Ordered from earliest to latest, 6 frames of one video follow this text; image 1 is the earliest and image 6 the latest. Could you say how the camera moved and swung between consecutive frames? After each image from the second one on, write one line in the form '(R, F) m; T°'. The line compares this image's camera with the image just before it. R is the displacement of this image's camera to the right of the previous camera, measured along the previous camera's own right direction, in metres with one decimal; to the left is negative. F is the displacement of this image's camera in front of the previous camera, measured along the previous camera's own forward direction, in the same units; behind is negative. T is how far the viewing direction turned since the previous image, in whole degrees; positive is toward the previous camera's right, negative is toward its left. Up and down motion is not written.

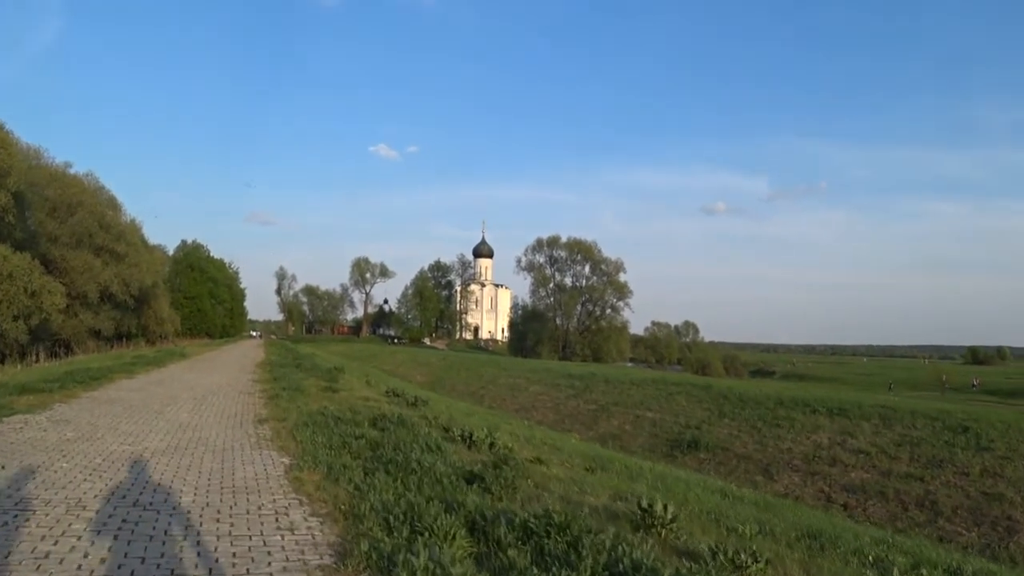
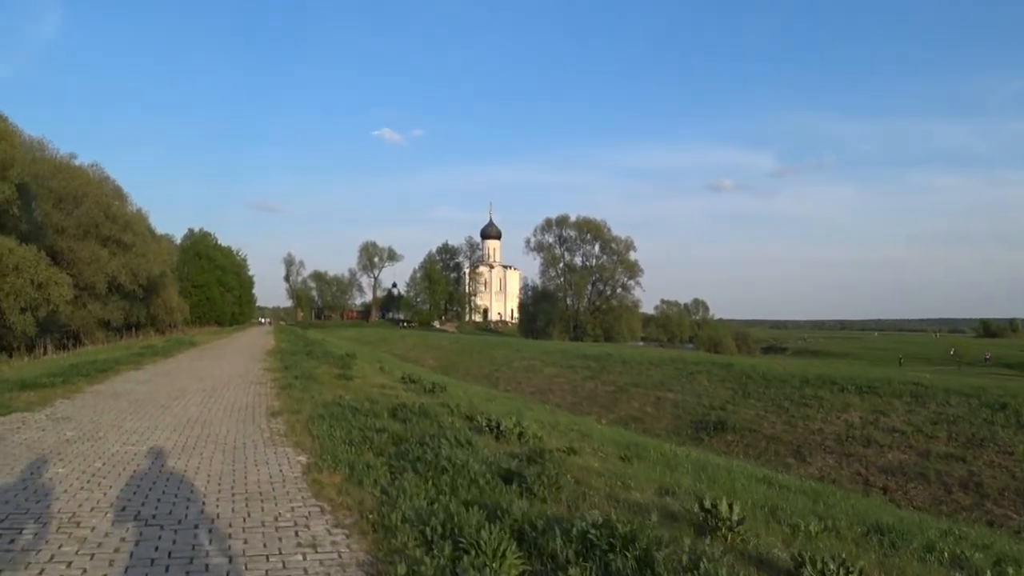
(-0.3, +0.9) m; -1°
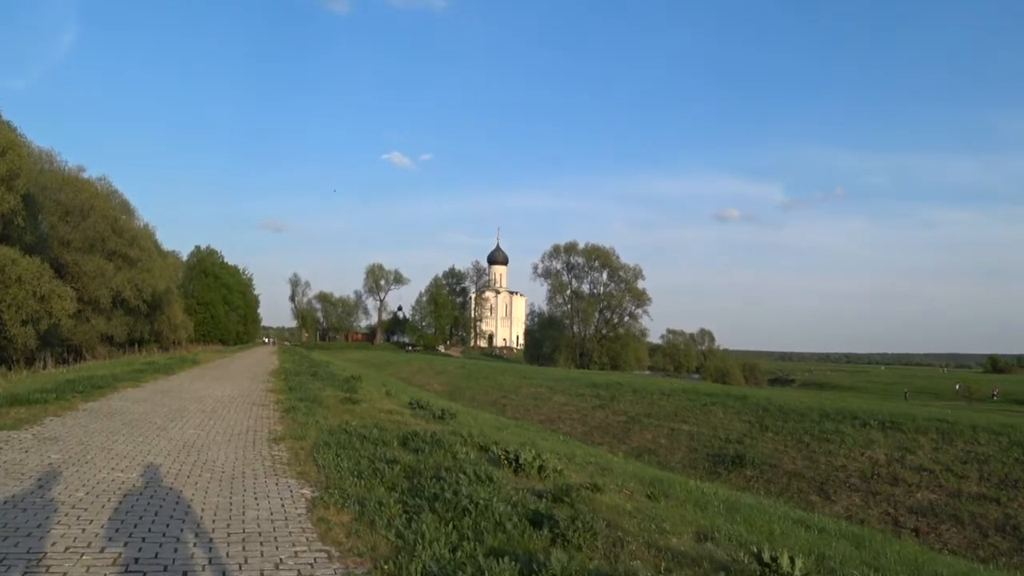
(-0.2, +0.8) m; 0°
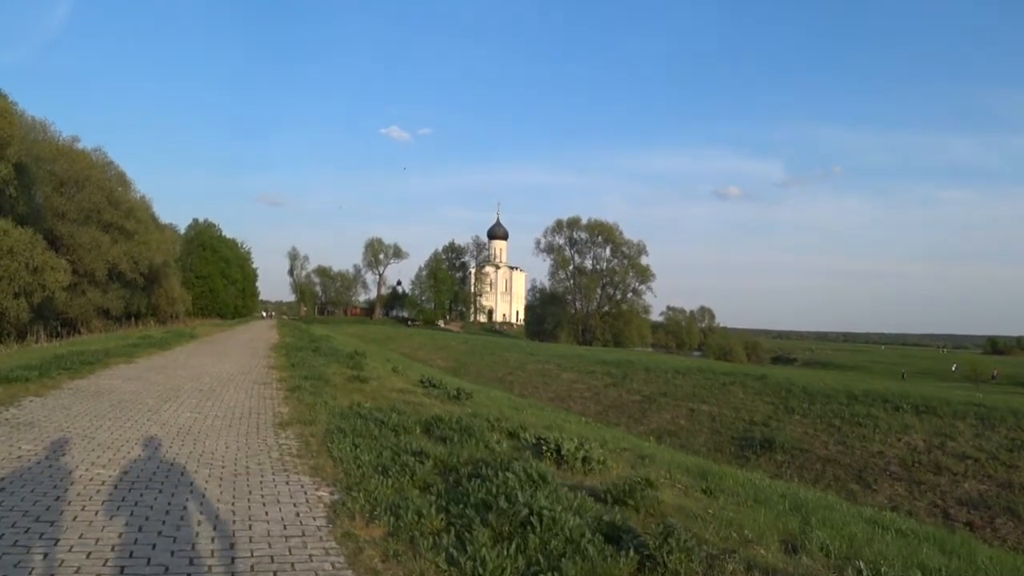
(-0.5, +1.4) m; 0°
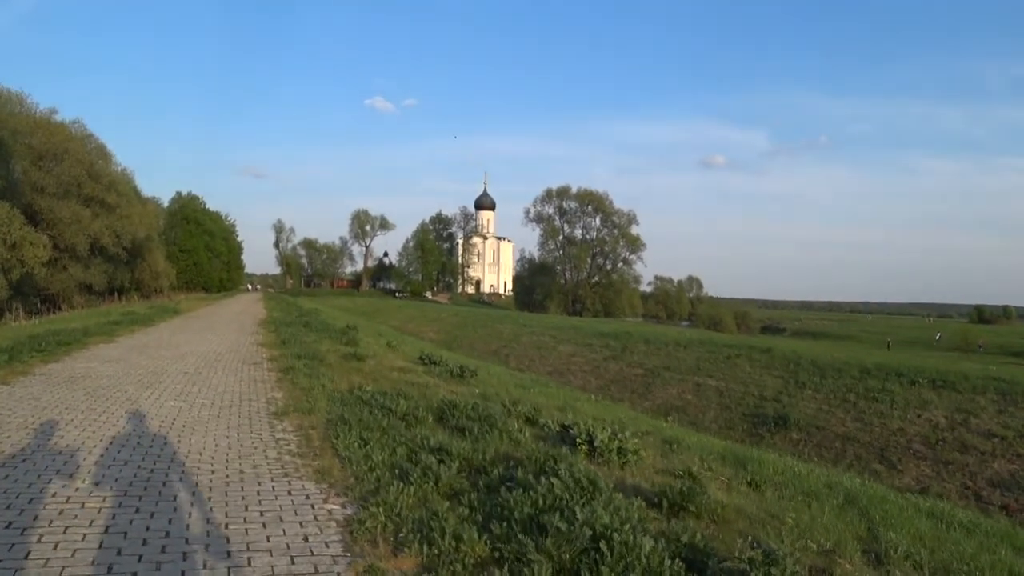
(-0.4, +1.2) m; +1°
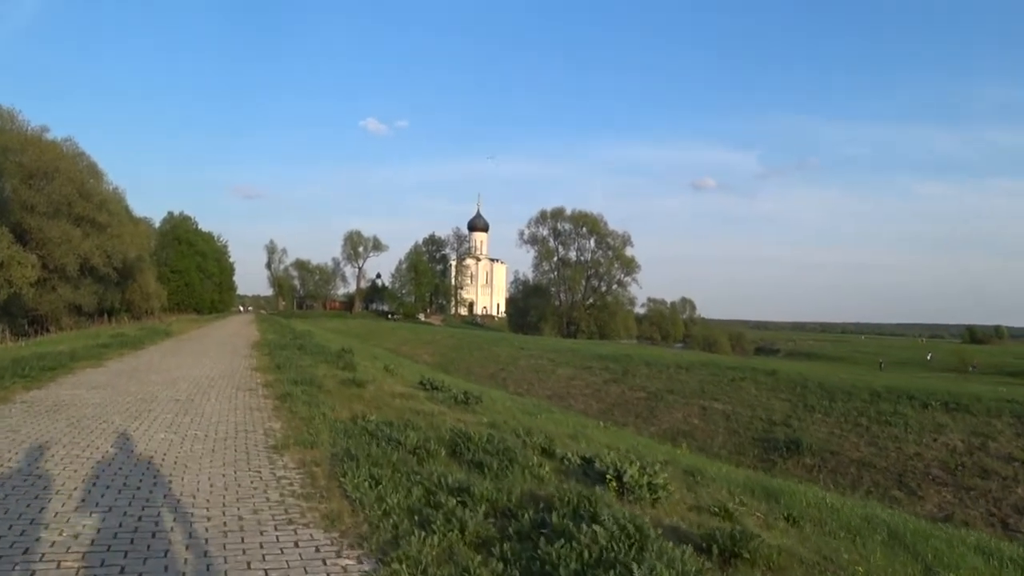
(-0.3, +0.7) m; +1°
